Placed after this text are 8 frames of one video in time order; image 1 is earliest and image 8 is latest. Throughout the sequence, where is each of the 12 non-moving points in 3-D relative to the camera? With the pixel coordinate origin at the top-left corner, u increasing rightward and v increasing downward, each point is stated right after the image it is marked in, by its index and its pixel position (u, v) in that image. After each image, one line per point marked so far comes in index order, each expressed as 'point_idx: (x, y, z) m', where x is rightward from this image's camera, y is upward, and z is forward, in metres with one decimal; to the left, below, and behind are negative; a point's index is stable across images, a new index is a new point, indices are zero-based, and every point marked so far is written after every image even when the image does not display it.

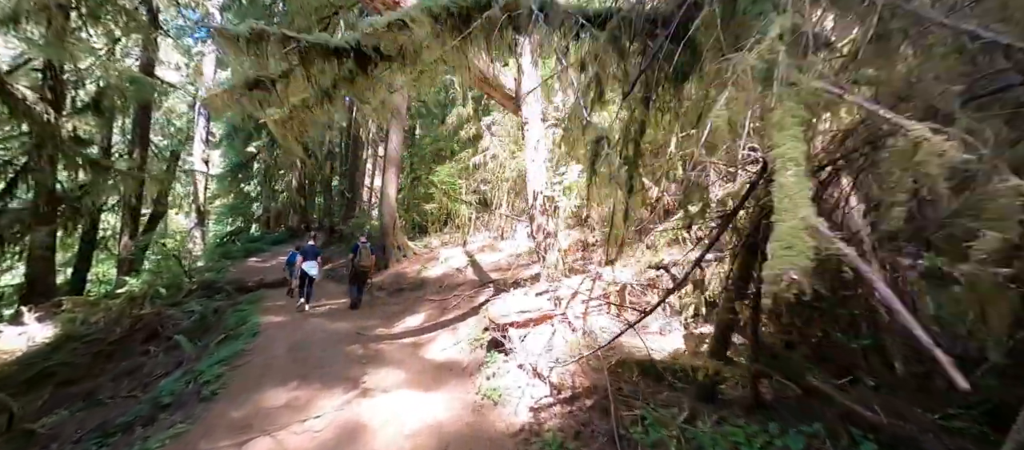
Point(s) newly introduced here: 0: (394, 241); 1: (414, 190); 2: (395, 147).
0: (-3.6, -0.5, +13.0) m
1: (-3.9, +1.4, +17.8) m
2: (-3.6, +2.4, +13.0) m
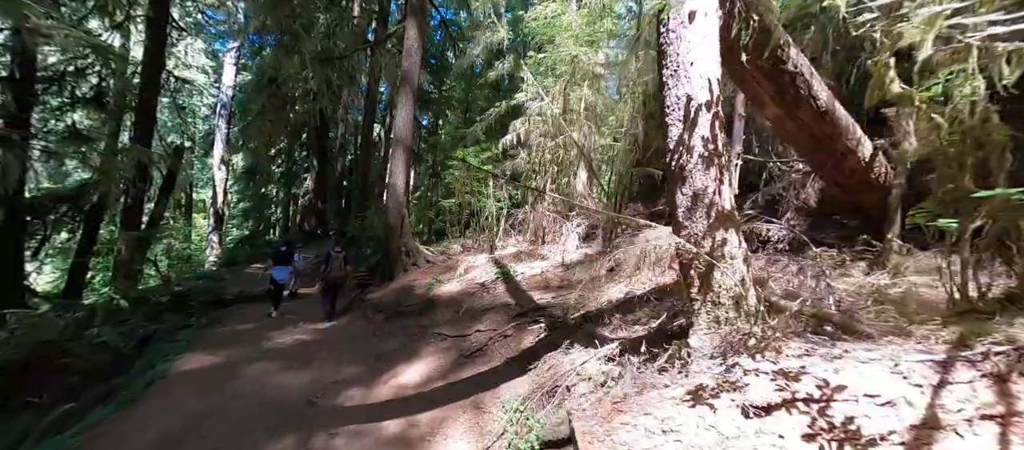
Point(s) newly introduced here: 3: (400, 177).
0: (-2.6, -0.5, +10.2) m
1: (-2.7, +1.3, +15.0) m
2: (-2.6, +2.4, +10.3) m
3: (-2.7, +1.4, +10.1) m
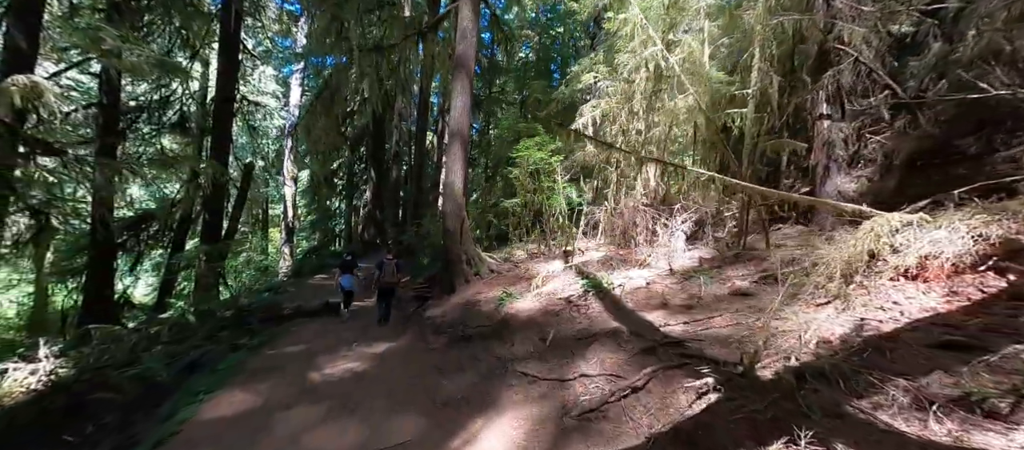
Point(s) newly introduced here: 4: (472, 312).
0: (-1.0, -0.6, +8.9) m
1: (-0.6, +1.1, +13.7) m
2: (-1.1, +2.3, +9.0) m
3: (-1.1, +1.3, +8.8) m
4: (-0.6, -1.3, +6.5) m
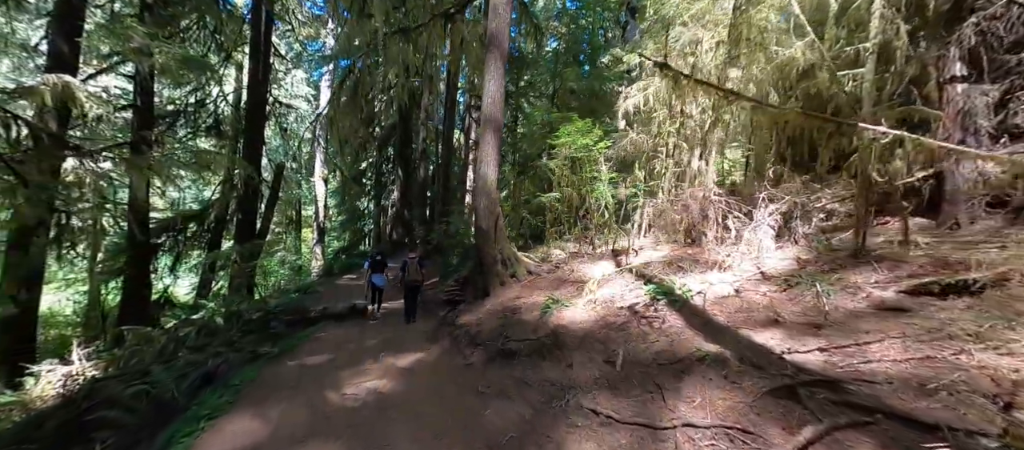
0: (-0.3, -0.5, +8.0) m
1: (+0.5, +1.2, +12.8) m
2: (-0.4, +2.4, +8.2) m
3: (-0.4, +1.4, +8.0) m
4: (+0.1, -1.3, +5.6) m
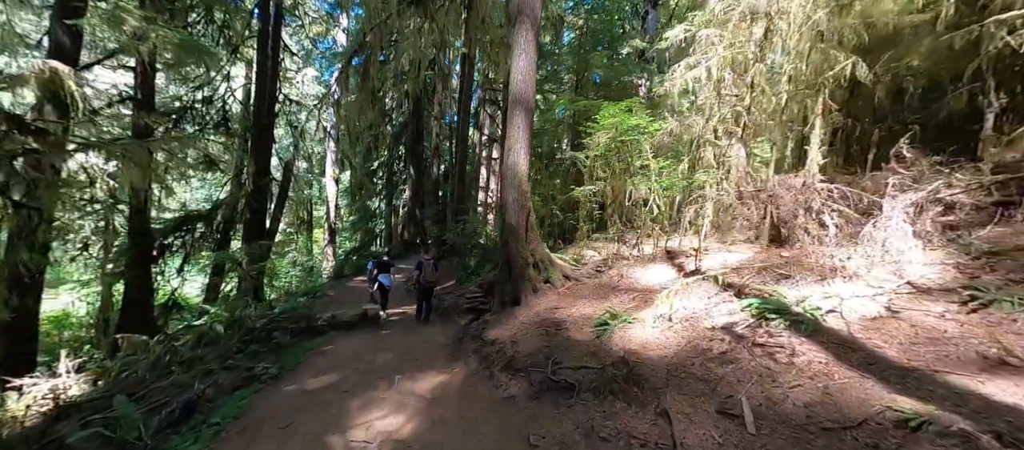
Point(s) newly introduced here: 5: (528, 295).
0: (+0.3, -0.5, +6.9) m
1: (+1.1, +1.3, +11.7) m
2: (+0.2, +2.4, +7.1) m
3: (+0.2, +1.4, +6.9) m
4: (+0.6, -1.2, +4.5) m
5: (+0.3, -1.1, +6.7) m
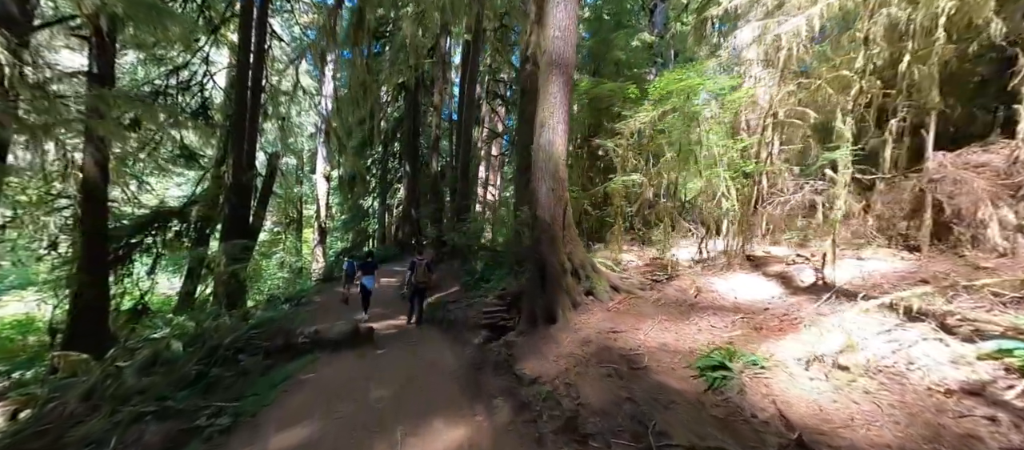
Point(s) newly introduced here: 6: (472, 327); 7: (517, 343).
0: (+0.7, -0.4, +5.4) m
1: (+1.5, +1.3, +10.3) m
2: (+0.6, +2.5, +5.6) m
3: (+0.6, +1.4, +5.4) m
4: (+1.0, -1.2, +3.1) m
5: (+0.7, -1.0, +5.2) m
6: (-0.7, -1.7, +7.3) m
7: (+0.1, -1.4, +5.2) m
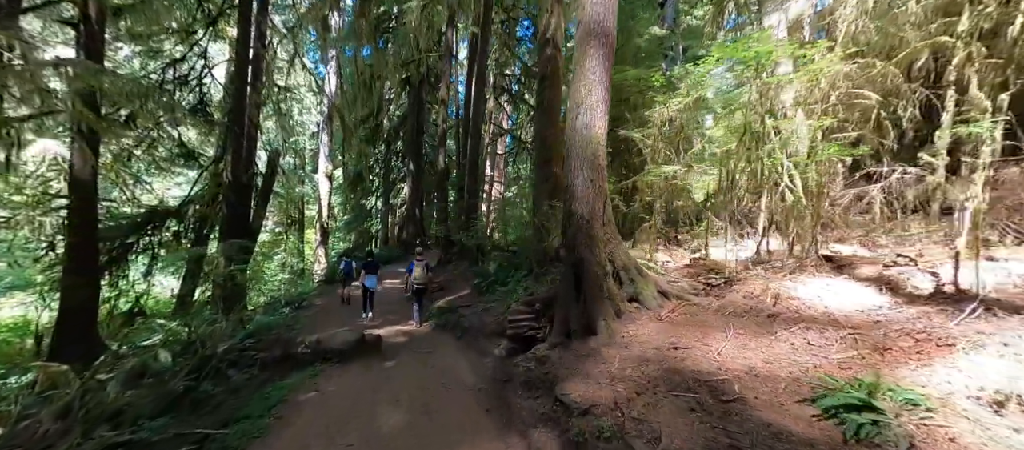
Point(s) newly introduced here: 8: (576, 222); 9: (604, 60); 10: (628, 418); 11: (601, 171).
0: (+1.1, -0.4, +4.7) m
1: (+1.9, +1.3, +9.5) m
2: (+1.0, +2.5, +4.9) m
3: (+0.9, +1.5, +4.7) m
4: (+1.3, -1.1, +2.3) m
5: (+1.0, -1.0, +4.4) m
6: (-0.3, -1.7, +6.6) m
7: (+0.4, -1.4, +4.5) m
8: (+0.7, 0.0, +4.6) m
9: (+1.0, +1.8, +4.7) m
10: (+0.7, -1.3, +3.0) m
11: (+1.0, +0.6, +4.8) m
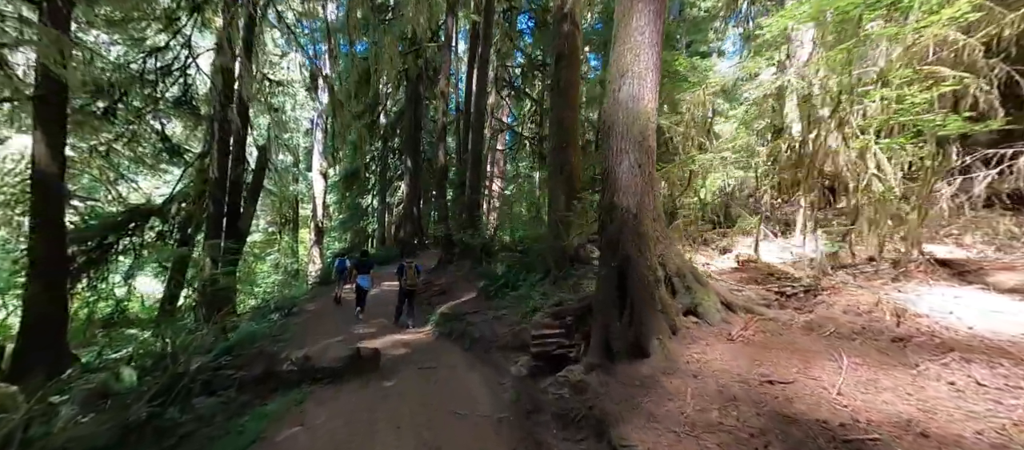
0: (+1.3, -0.3, +3.8) m
1: (+2.1, +1.4, +8.7) m
2: (+1.2, +2.6, +4.0) m
3: (+1.2, +1.5, +3.8) m
4: (+1.6, -1.1, +1.5) m
5: (+1.3, -1.0, +3.6) m
6: (-0.1, -1.7, +5.7) m
7: (+0.7, -1.4, +3.6) m
8: (+1.0, +0.1, +3.8) m
9: (+1.3, +1.8, +3.8) m
10: (+1.0, -1.3, +2.2) m
11: (+1.3, +0.6, +3.9) m
